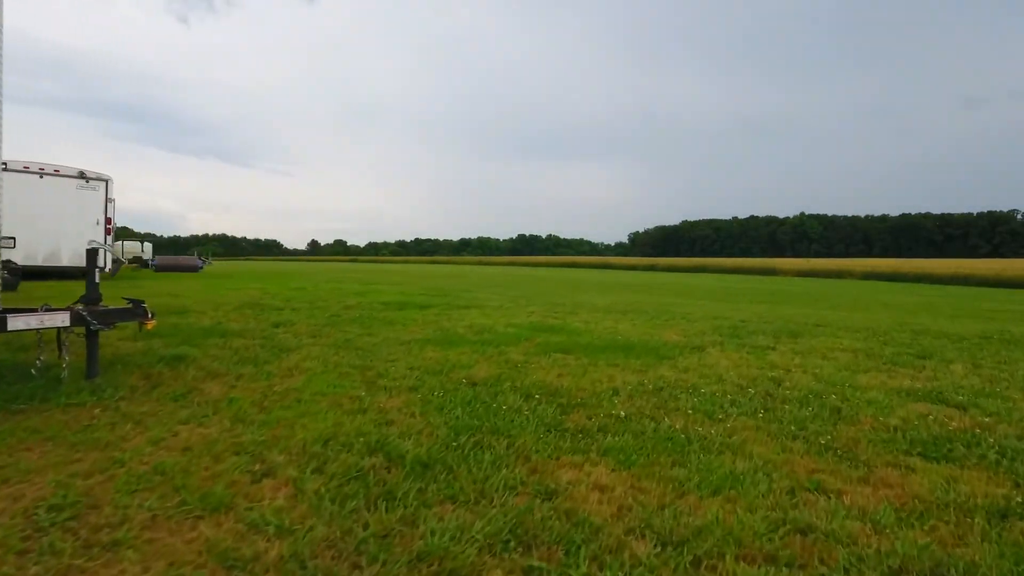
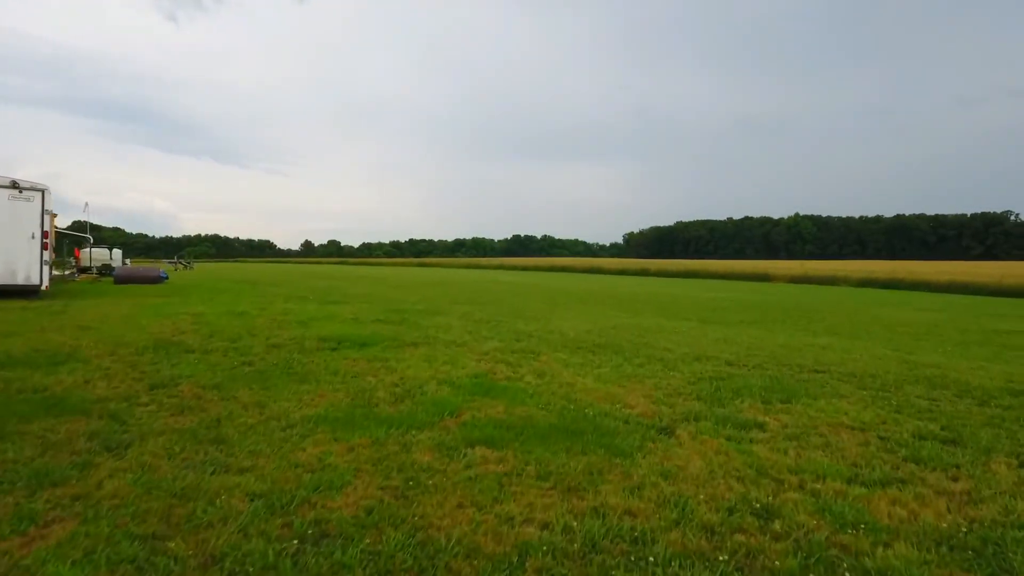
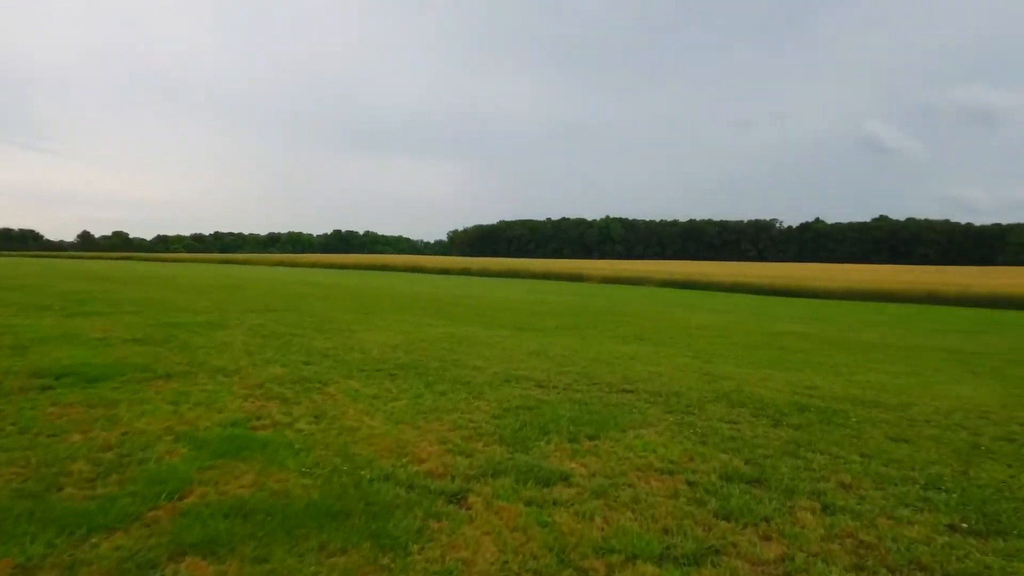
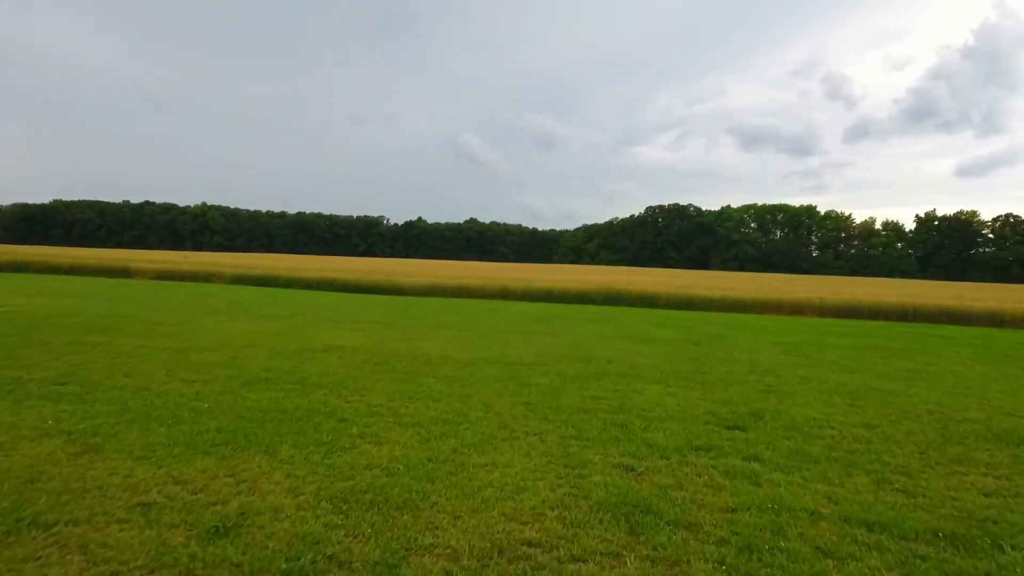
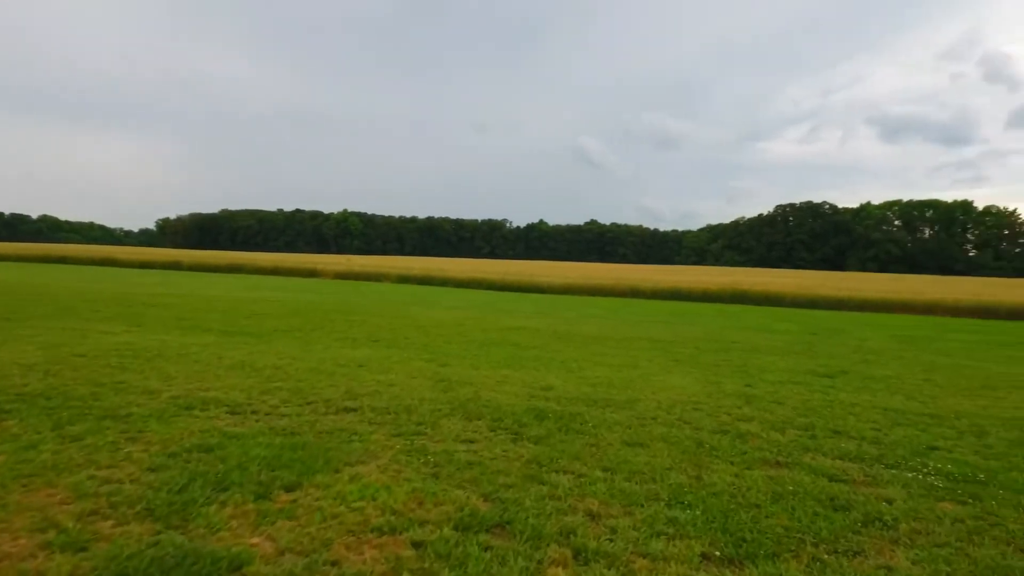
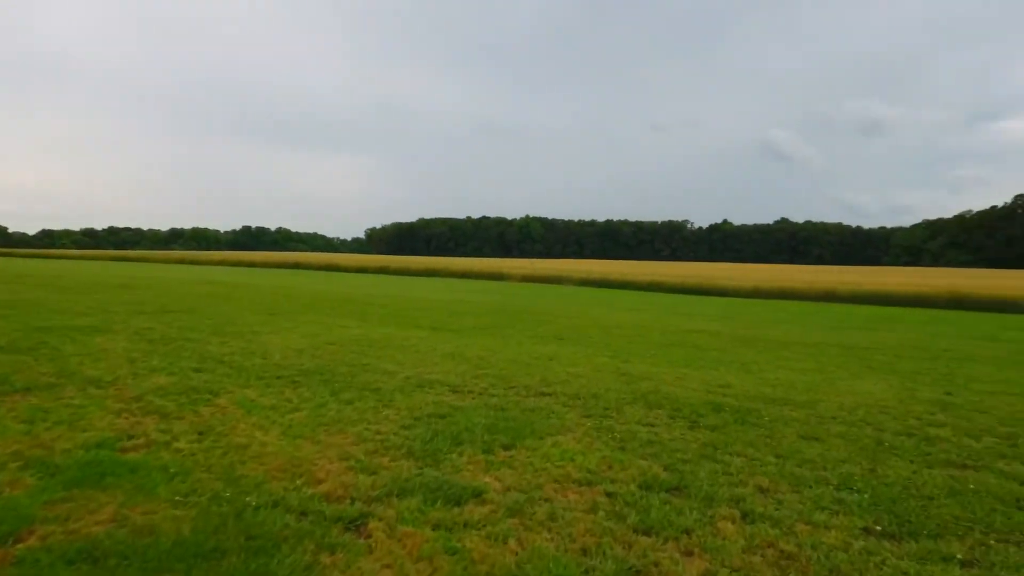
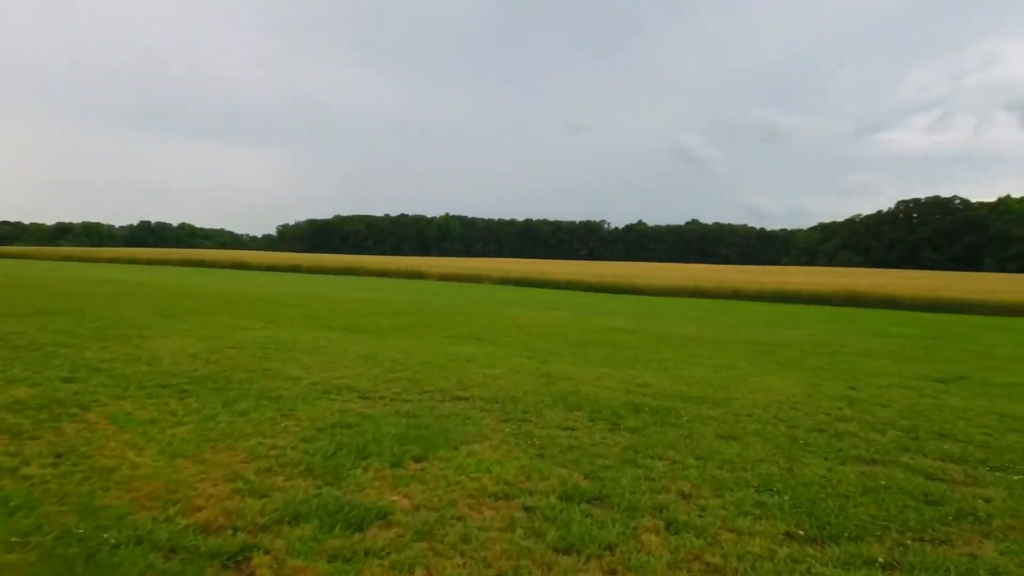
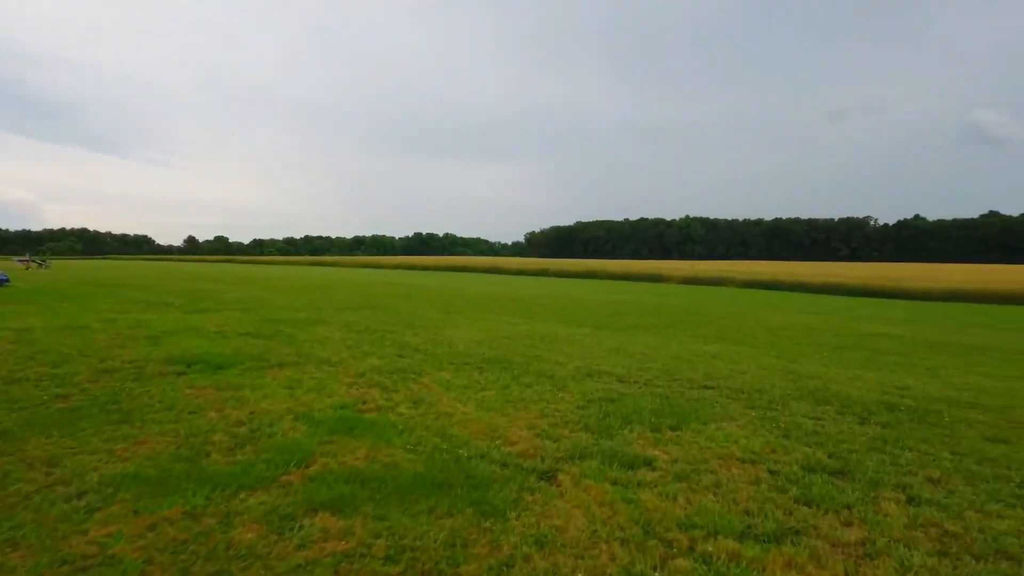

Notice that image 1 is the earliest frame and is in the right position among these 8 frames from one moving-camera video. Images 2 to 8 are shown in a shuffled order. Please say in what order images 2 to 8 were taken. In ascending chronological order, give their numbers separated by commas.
2, 8, 3, 6, 7, 5, 4
